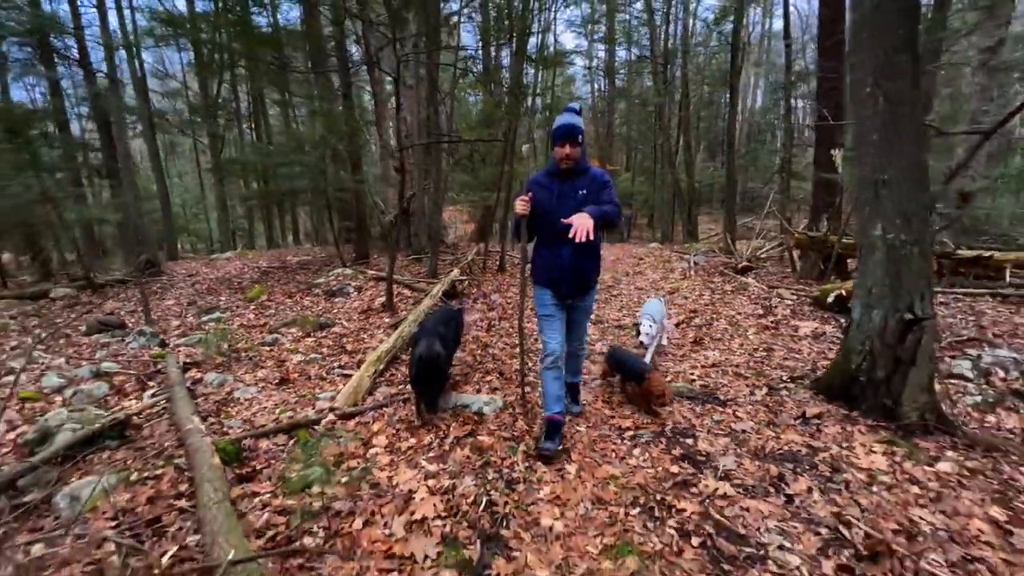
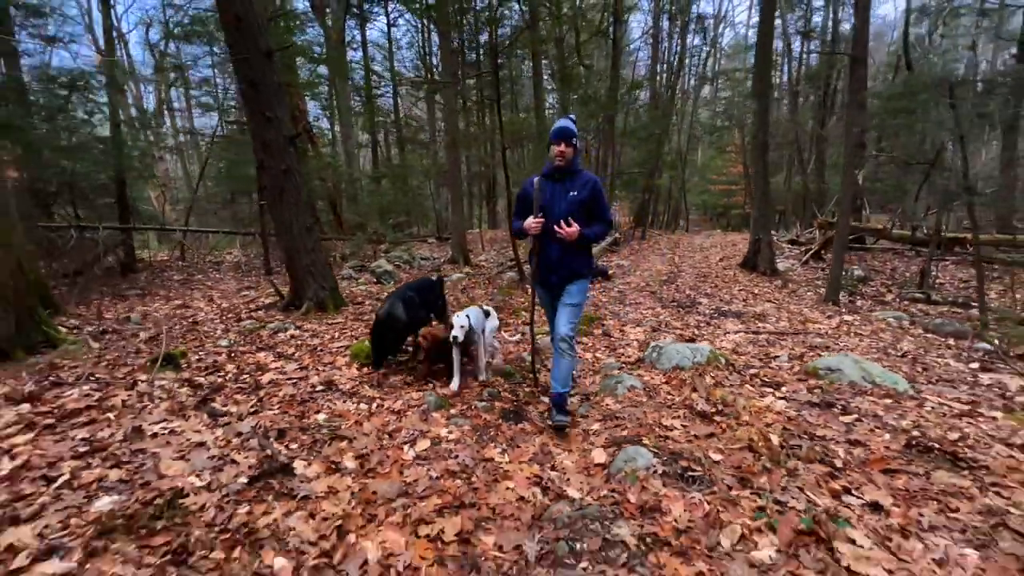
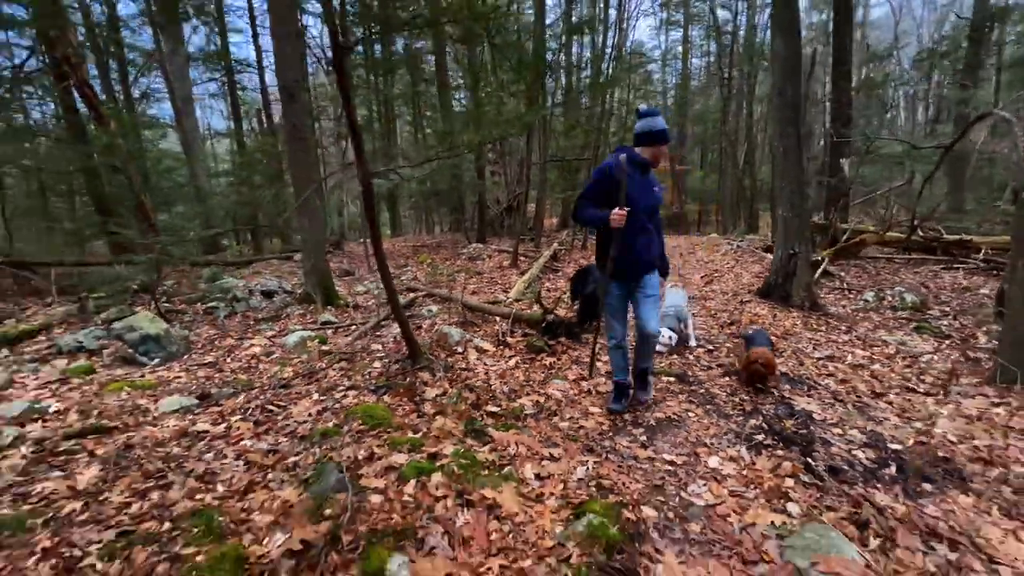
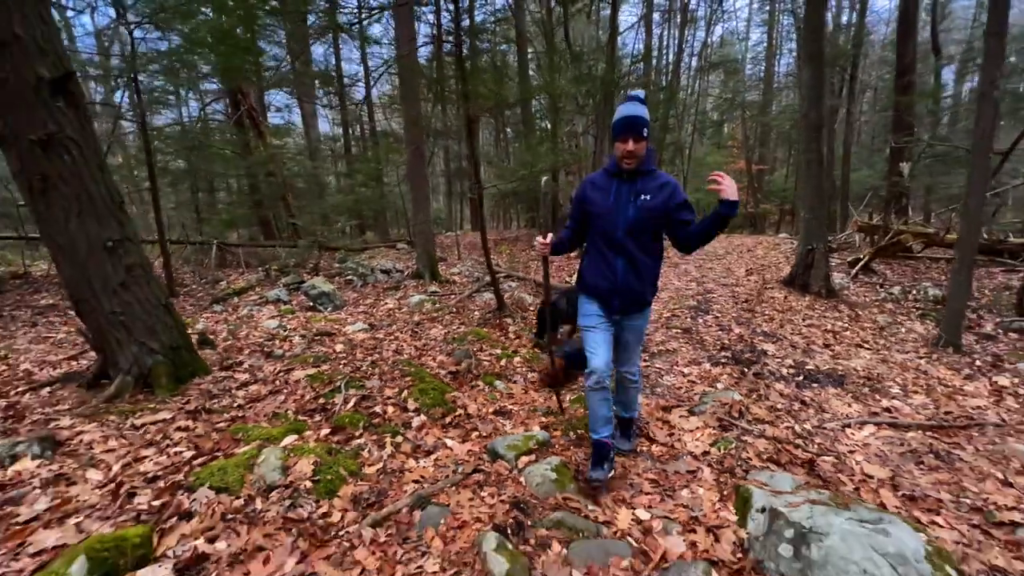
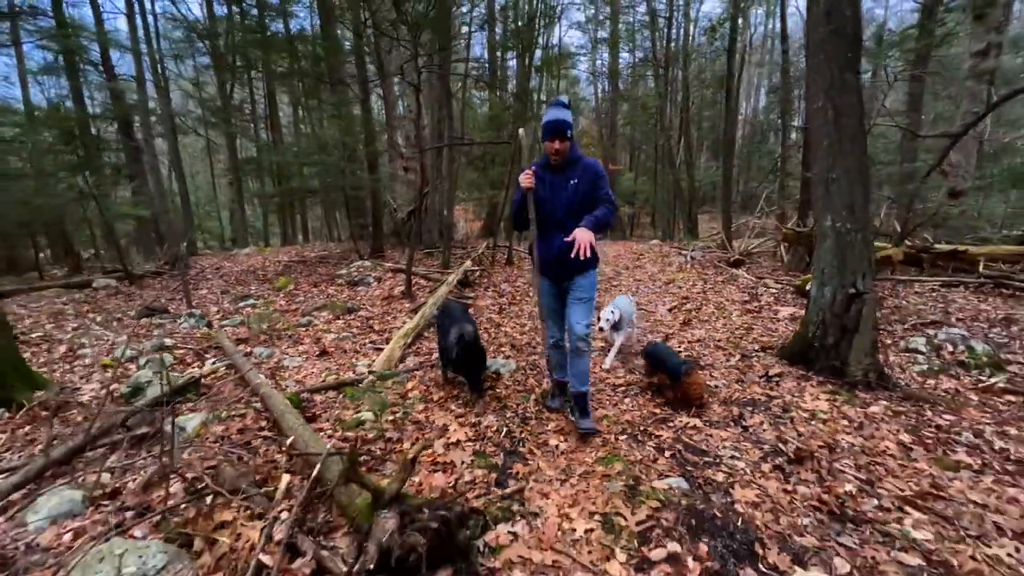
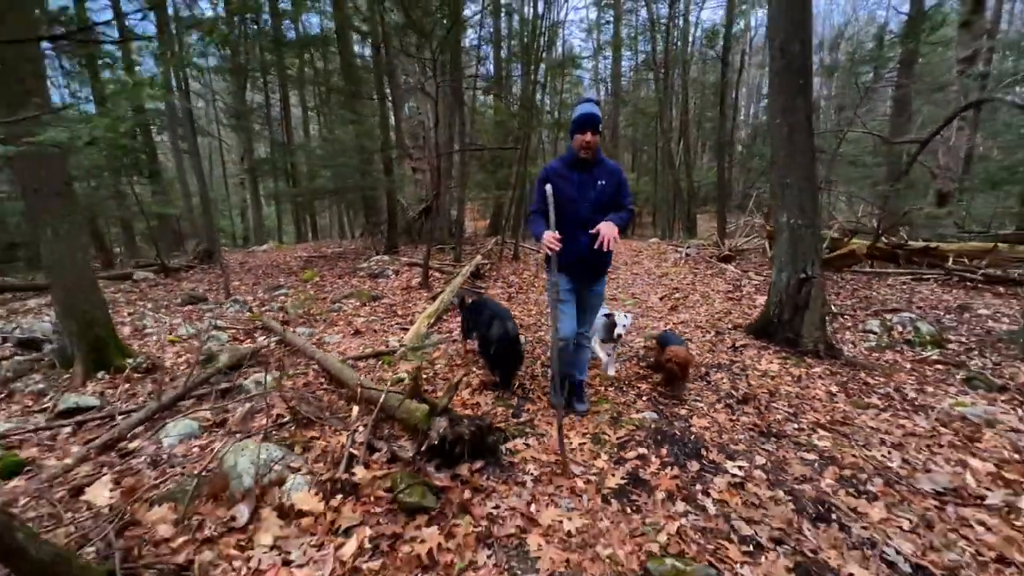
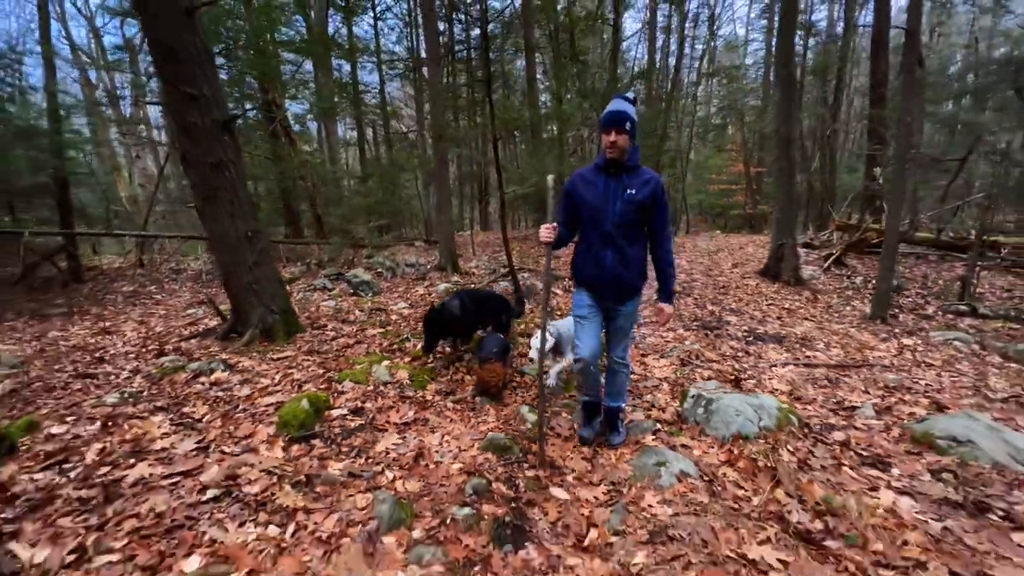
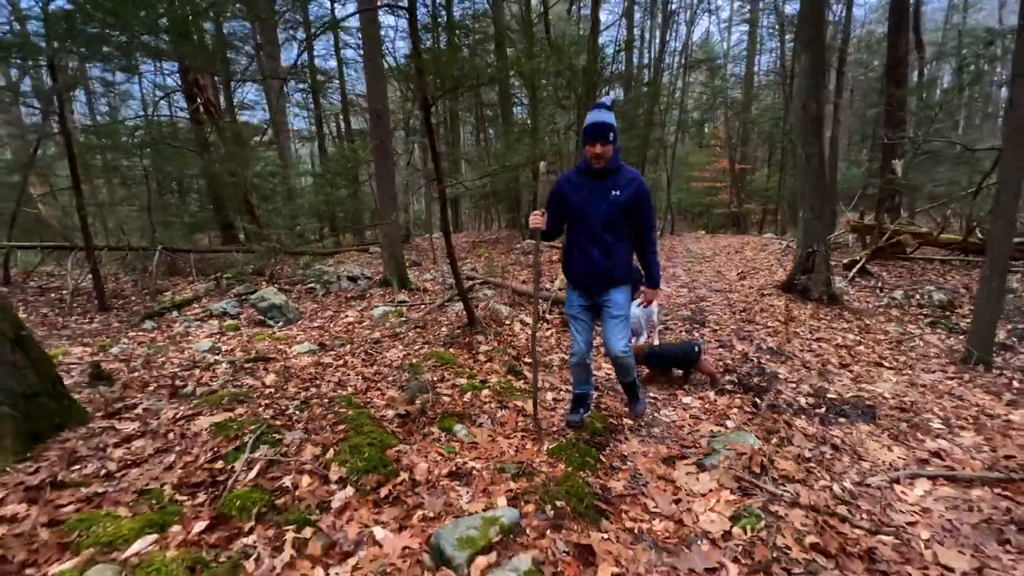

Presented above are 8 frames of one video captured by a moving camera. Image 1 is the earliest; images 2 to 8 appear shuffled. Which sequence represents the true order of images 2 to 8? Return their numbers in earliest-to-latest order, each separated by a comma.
5, 6, 3, 8, 4, 7, 2
